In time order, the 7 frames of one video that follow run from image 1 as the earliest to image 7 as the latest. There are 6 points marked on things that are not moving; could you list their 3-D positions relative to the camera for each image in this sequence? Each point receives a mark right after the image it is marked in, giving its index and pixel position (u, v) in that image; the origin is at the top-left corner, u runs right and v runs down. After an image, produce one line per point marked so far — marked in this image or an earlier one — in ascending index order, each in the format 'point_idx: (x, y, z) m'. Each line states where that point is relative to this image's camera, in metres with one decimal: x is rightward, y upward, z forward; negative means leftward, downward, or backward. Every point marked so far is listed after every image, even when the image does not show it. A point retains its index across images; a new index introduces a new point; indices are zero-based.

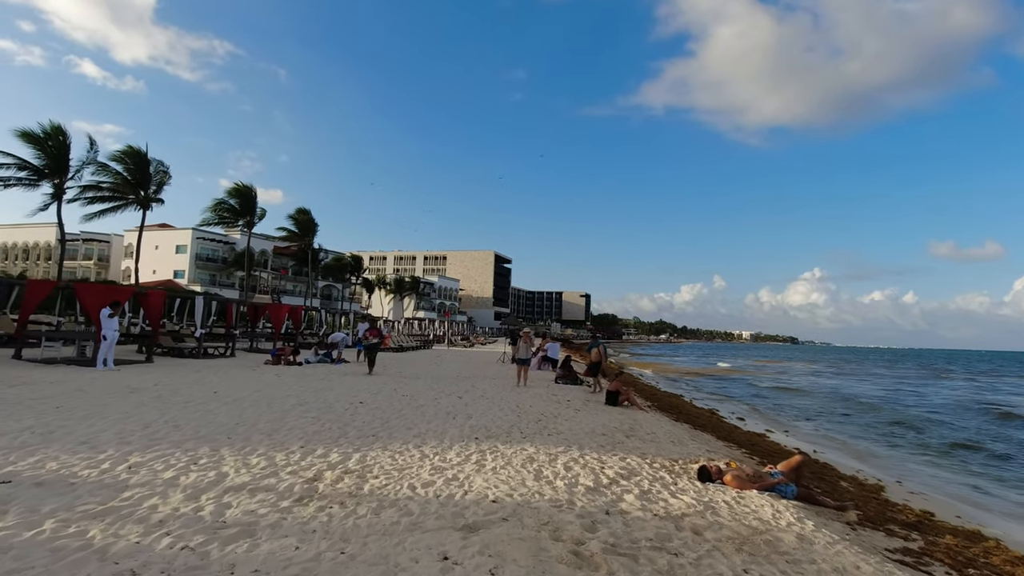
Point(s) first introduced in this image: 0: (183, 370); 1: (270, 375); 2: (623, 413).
0: (-9.6, -2.4, +16.1) m
1: (-6.9, -2.5, +15.7) m
2: (+2.6, -3.0, +12.9) m
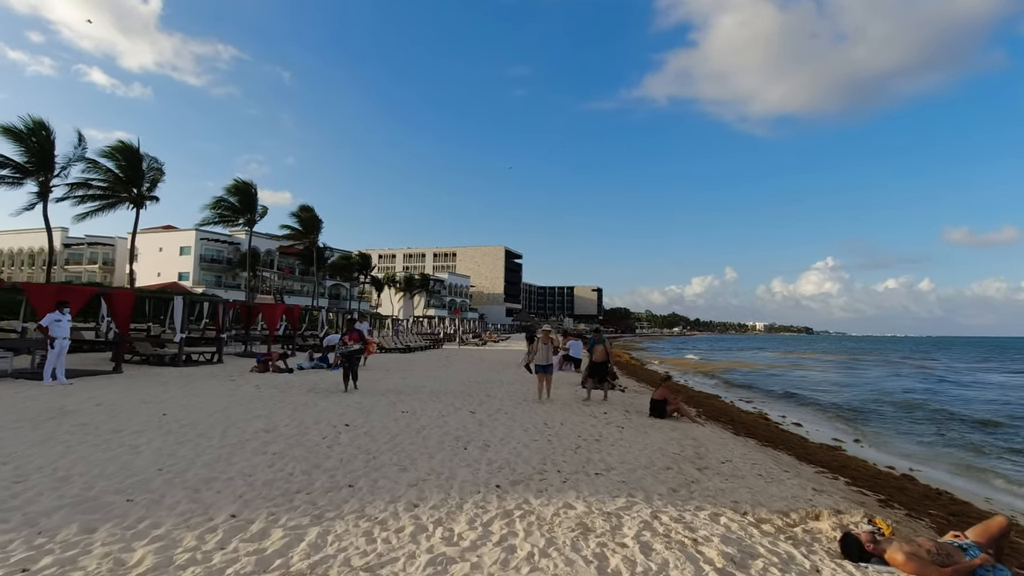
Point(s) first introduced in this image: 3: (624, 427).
0: (-9.0, -2.4, +13.8) m
1: (-6.4, -2.4, +13.3) m
2: (+3.0, -2.7, +10.3) m
3: (+2.0, -2.5, +10.0) m
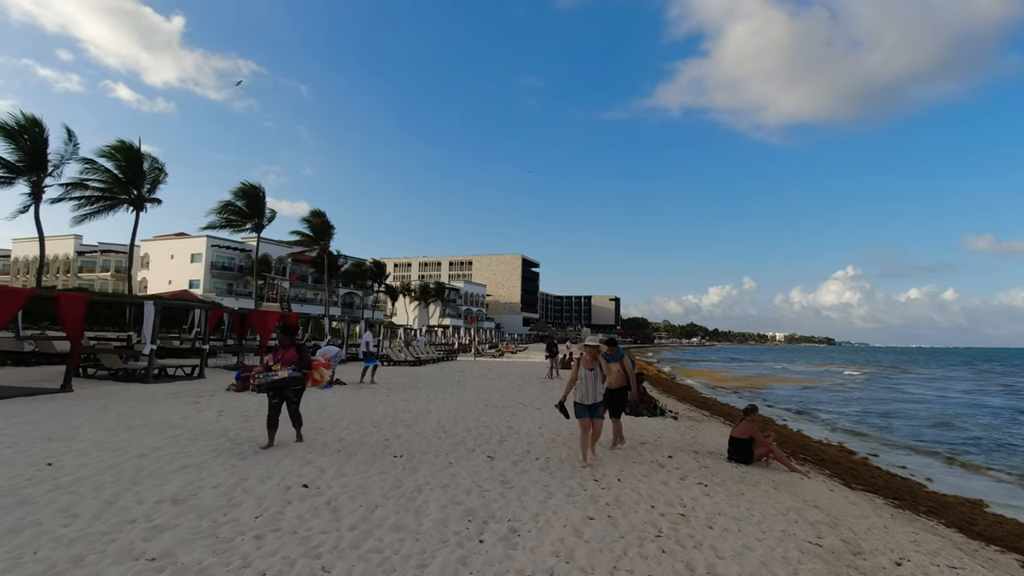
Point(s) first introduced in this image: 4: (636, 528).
0: (-8.5, -2.4, +11.0) m
1: (-5.8, -2.4, +10.4) m
2: (+3.5, -2.6, +7.2) m
3: (+2.5, -2.5, +6.9) m
4: (+1.2, -2.2, +5.2) m
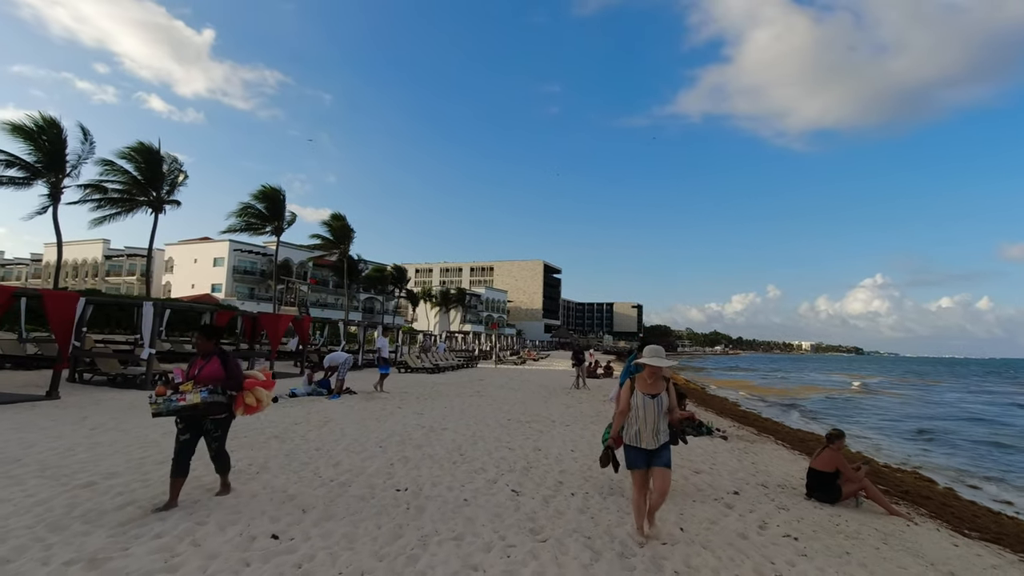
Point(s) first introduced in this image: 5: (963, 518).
0: (-8.0, -2.3, +9.8) m
1: (-5.4, -2.4, +9.1) m
2: (+3.8, -2.6, +5.5) m
3: (+2.8, -2.4, +5.3) m
4: (+1.4, -2.2, +3.6) m
5: (+6.6, -3.4, +8.0) m
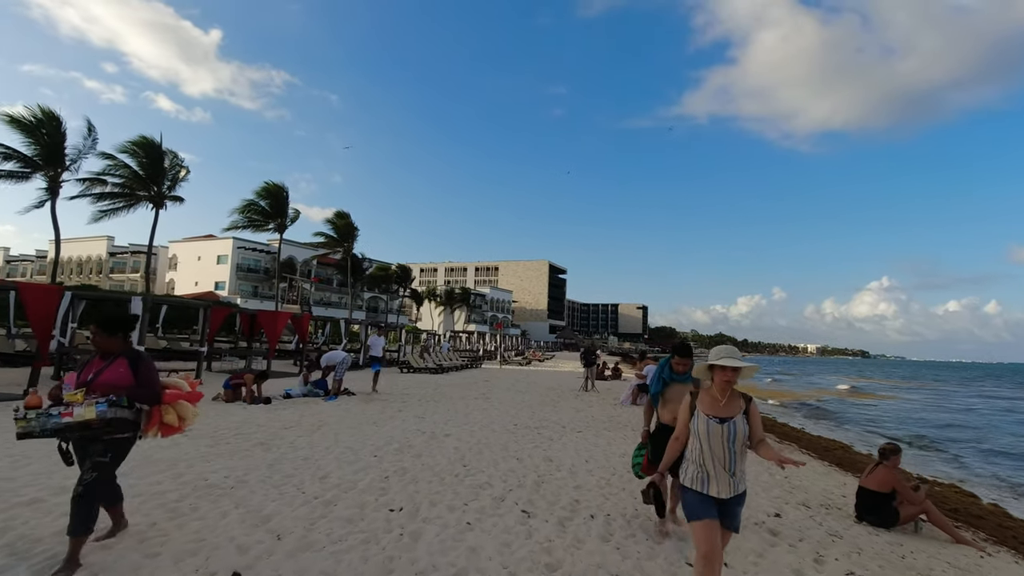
0: (-7.9, -2.2, +9.0) m
1: (-5.2, -2.2, +8.3) m
2: (+3.9, -2.5, +4.7) m
3: (+2.9, -2.3, +4.4) m
4: (+1.5, -2.1, +2.8) m
5: (+6.7, -3.3, +7.1) m
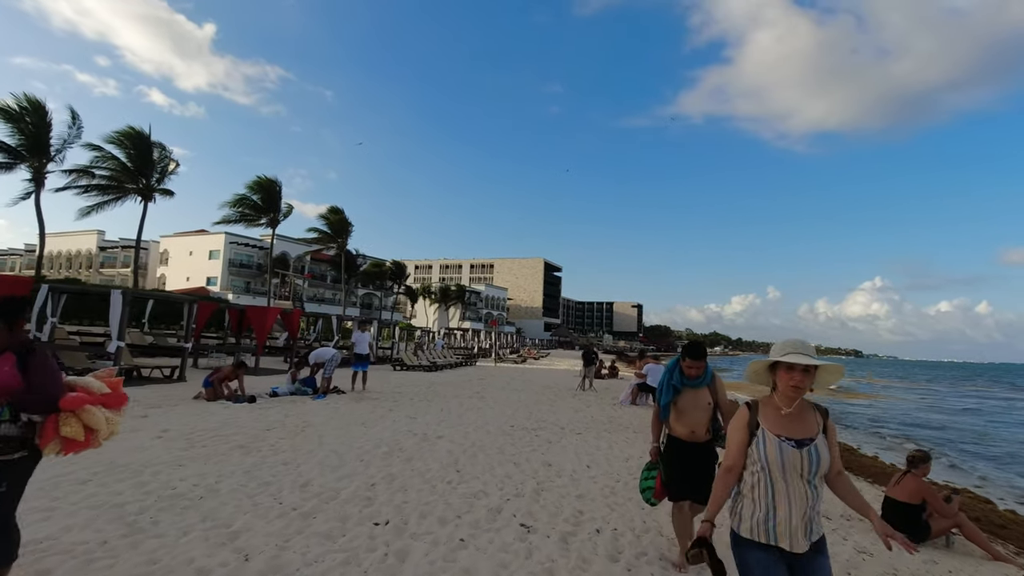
0: (-7.9, -2.0, +8.4) m
1: (-5.3, -2.1, +7.8) m
2: (+3.9, -2.5, +4.2) m
3: (+2.9, -2.3, +3.9) m
4: (+1.5, -2.0, +2.3) m
5: (+6.6, -3.3, +6.7) m
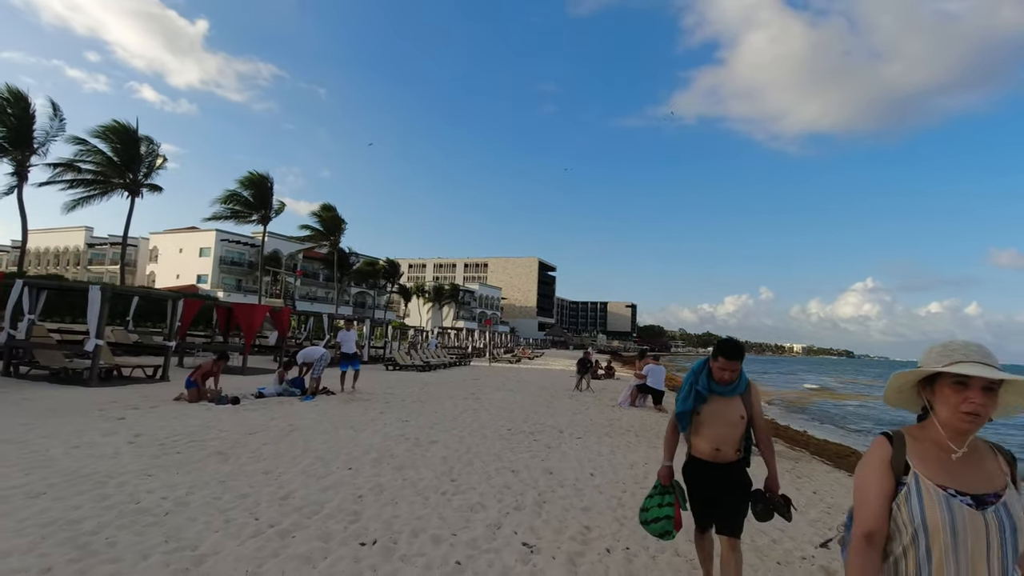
0: (-7.9, -2.0, +7.9) m
1: (-5.3, -2.0, +7.2) m
2: (+3.9, -2.4, +3.7) m
3: (+2.9, -2.2, +3.4) m
4: (+1.6, -2.0, +1.8) m
5: (+6.6, -3.2, +6.2) m
